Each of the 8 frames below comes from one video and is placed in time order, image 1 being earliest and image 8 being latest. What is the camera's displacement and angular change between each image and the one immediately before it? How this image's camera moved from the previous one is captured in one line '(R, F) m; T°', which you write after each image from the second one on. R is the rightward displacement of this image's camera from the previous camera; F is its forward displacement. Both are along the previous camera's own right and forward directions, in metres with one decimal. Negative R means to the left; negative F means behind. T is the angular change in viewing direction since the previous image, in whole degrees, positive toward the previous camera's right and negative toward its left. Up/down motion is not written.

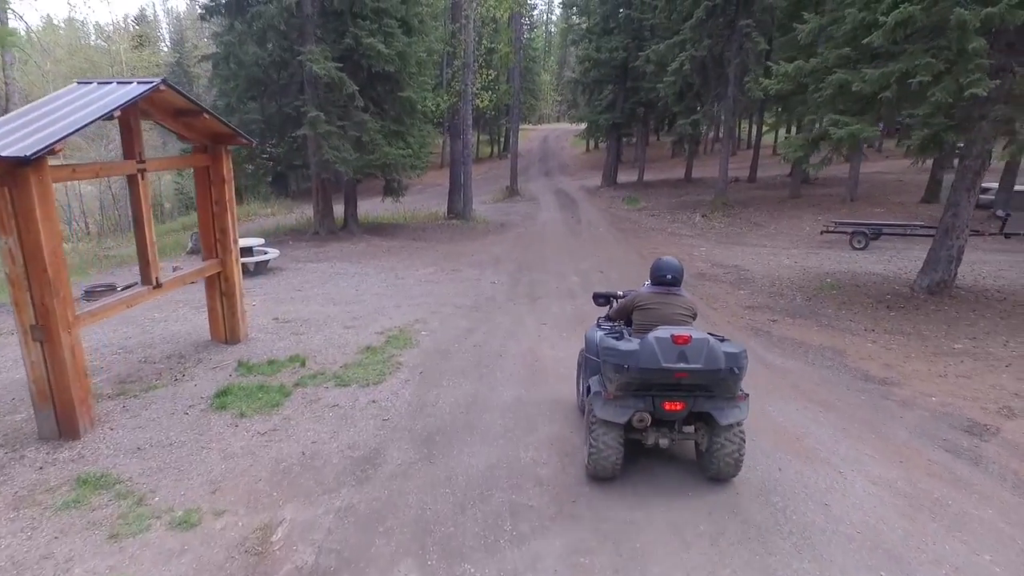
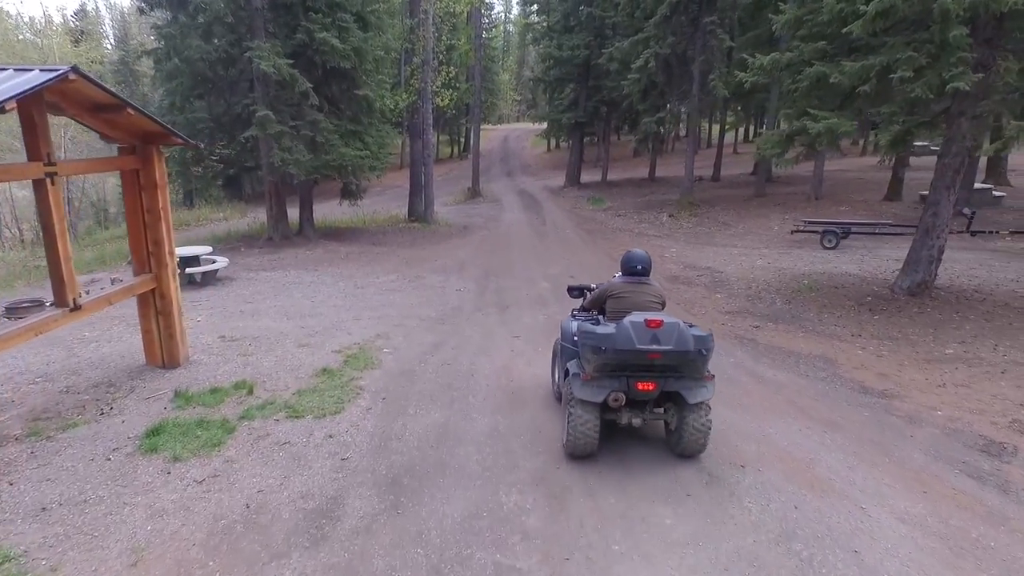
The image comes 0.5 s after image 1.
(-0.1, +0.7) m; +3°
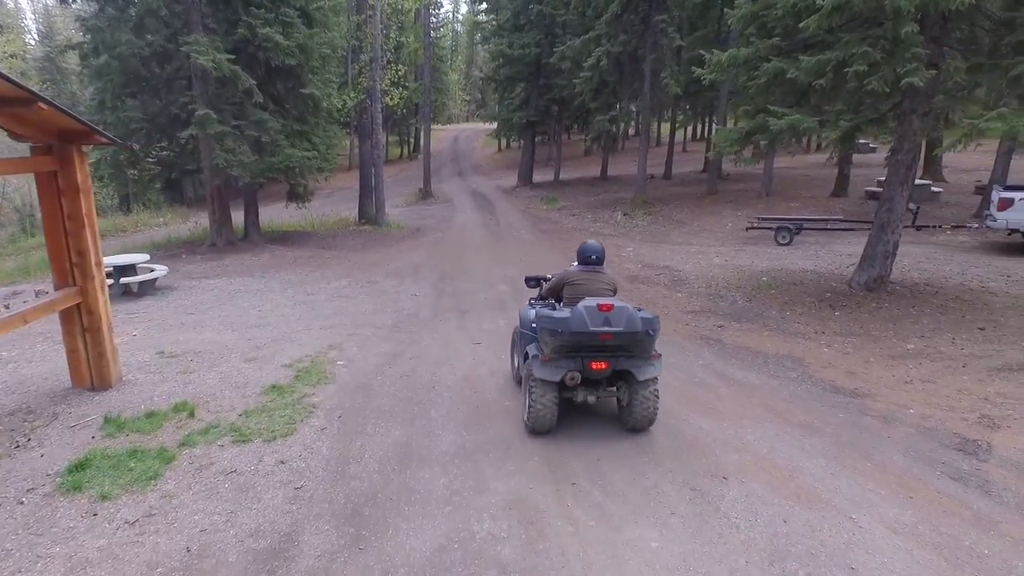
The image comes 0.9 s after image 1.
(-0.1, +0.3) m; +4°
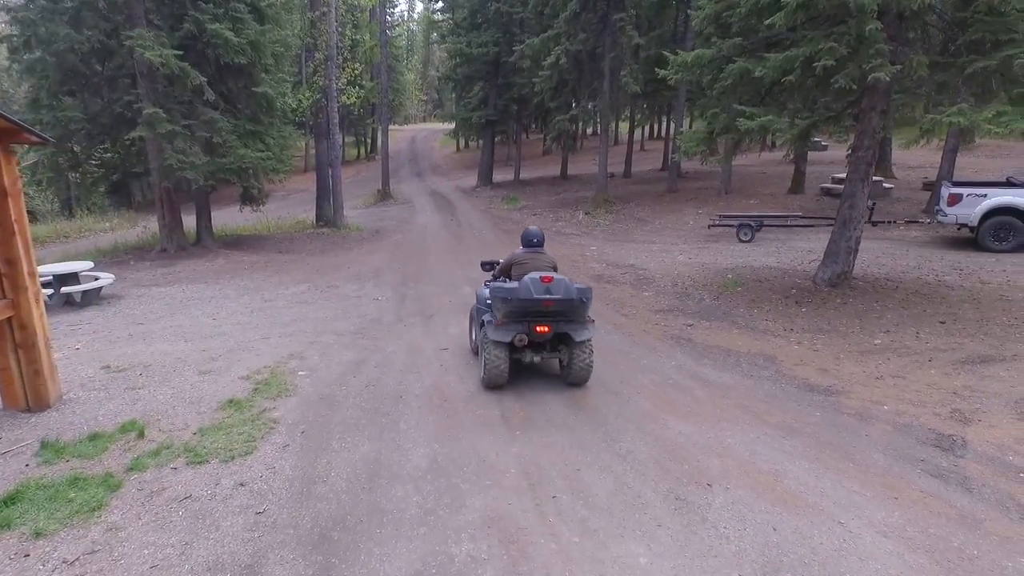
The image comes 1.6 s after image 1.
(-0.1, +0.2) m; +3°
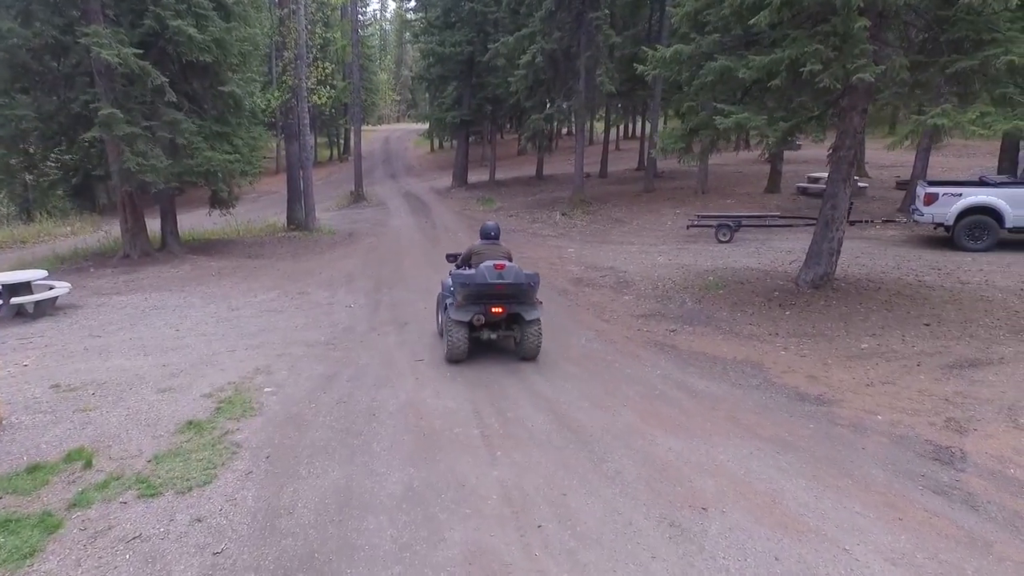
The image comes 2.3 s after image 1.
(0.0, +0.3) m; +2°
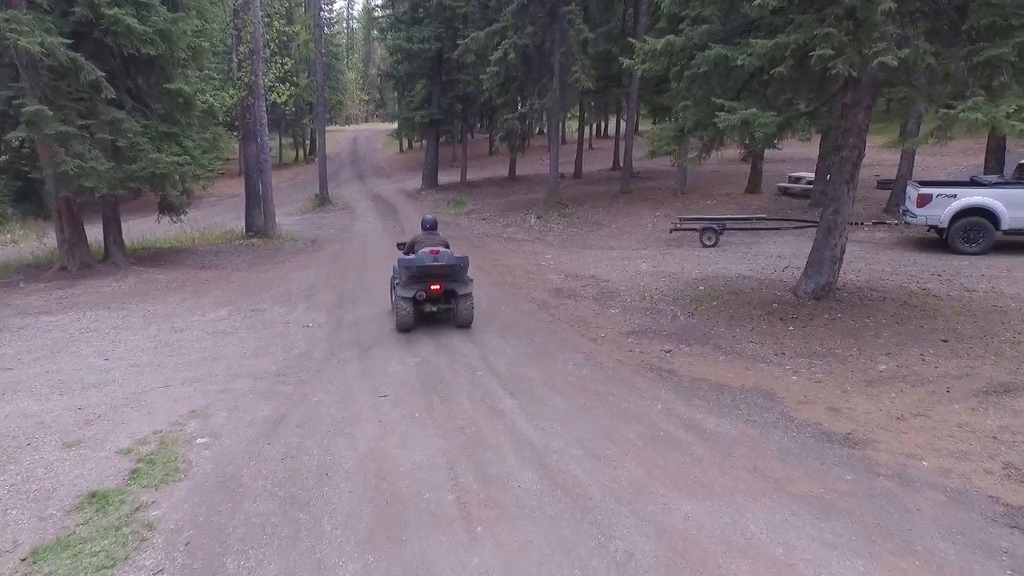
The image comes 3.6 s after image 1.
(-0.1, +1.0) m; +2°
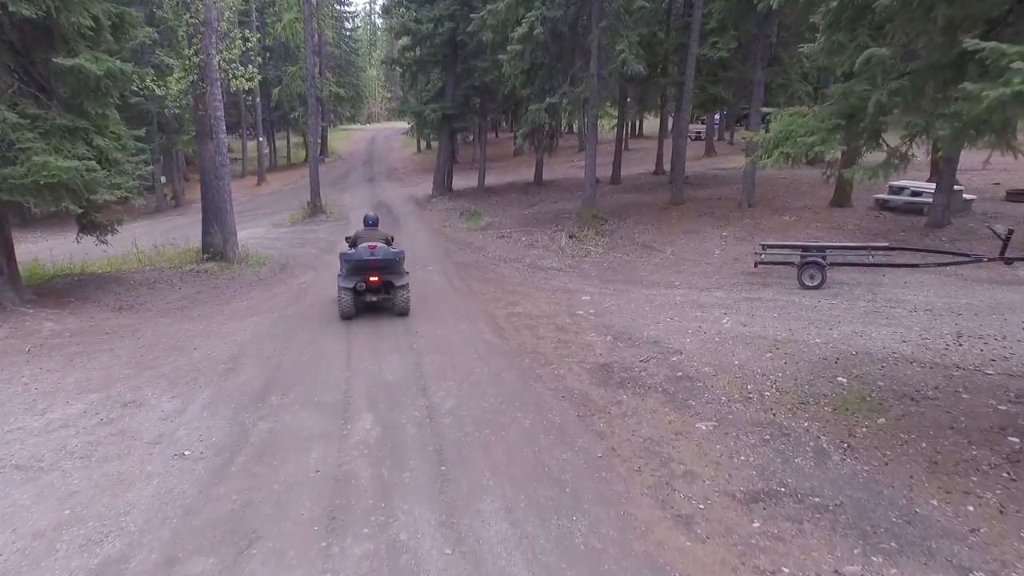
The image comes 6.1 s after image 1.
(0.0, +4.2) m; -2°
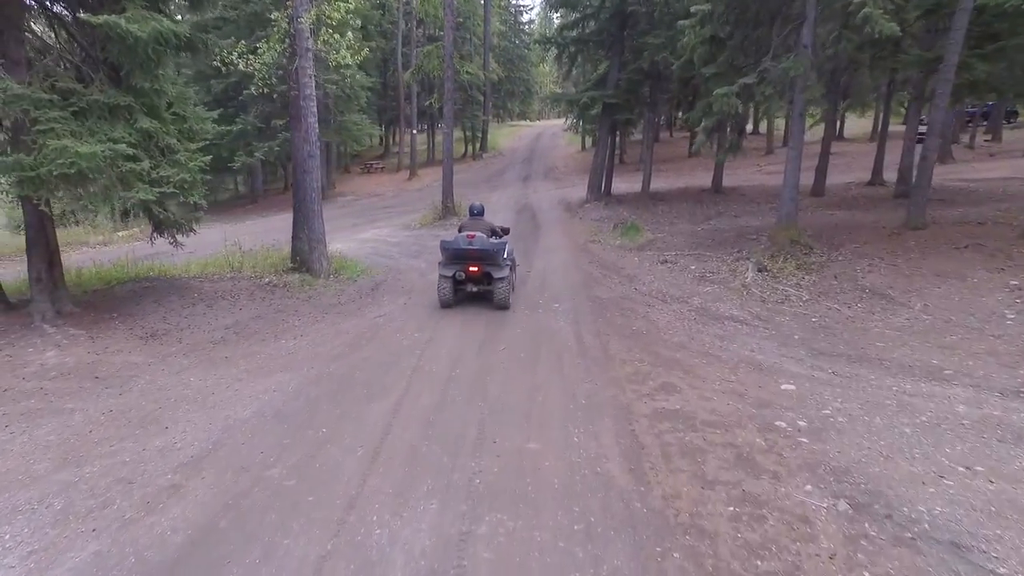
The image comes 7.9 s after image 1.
(+0.1, +4.0) m; -14°
